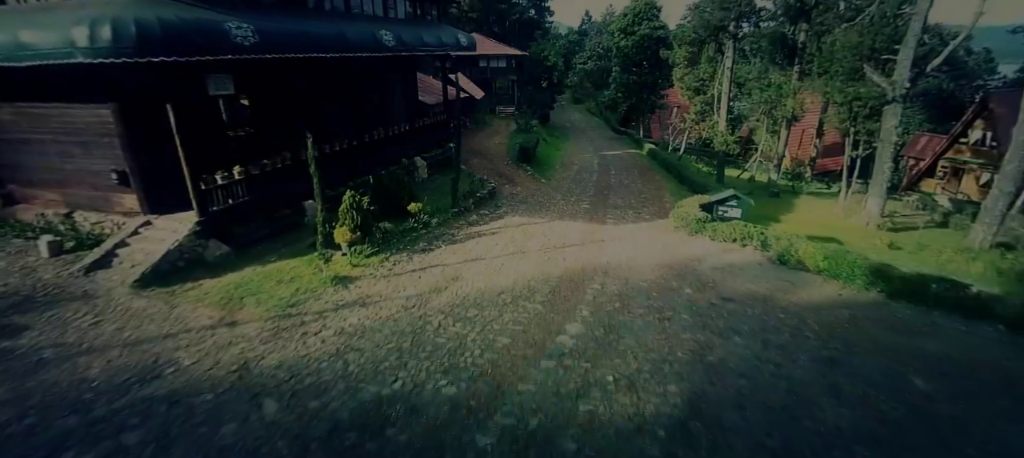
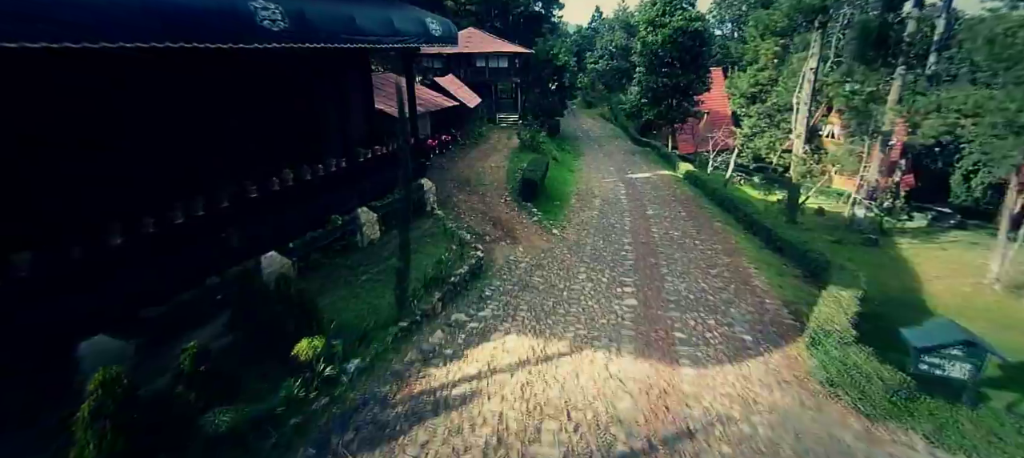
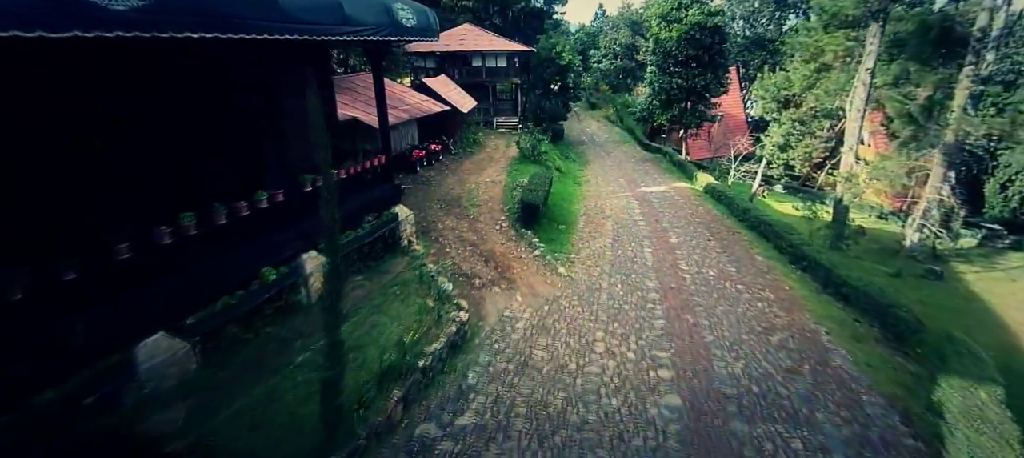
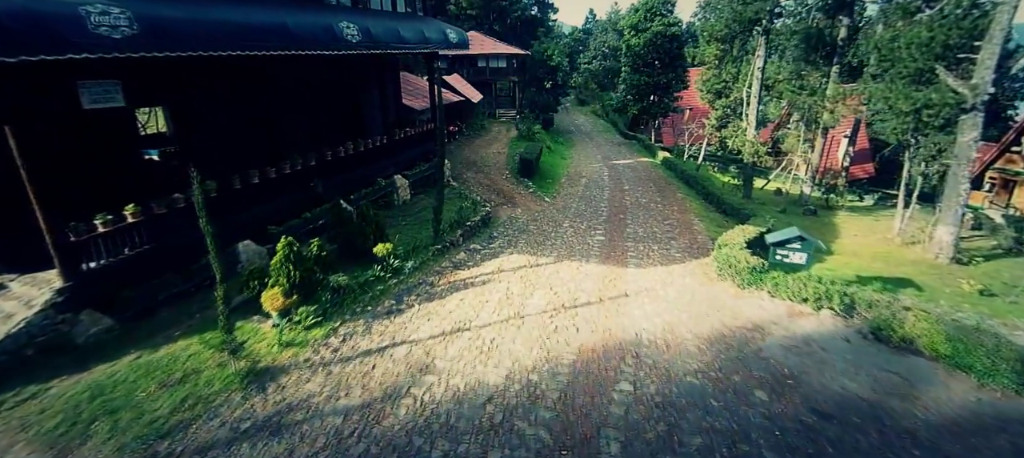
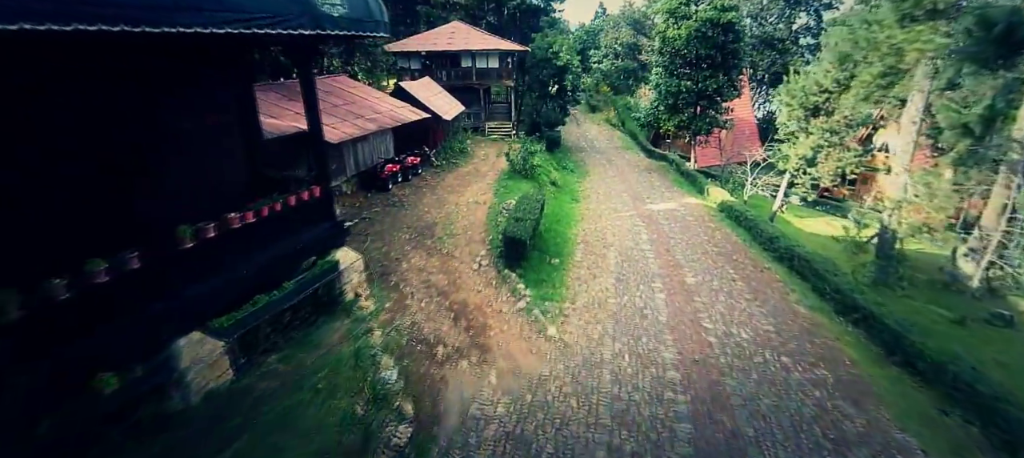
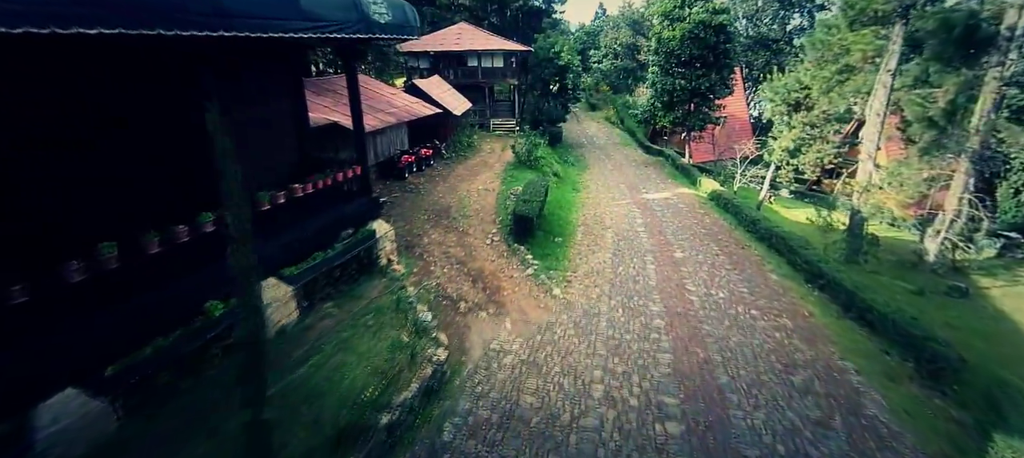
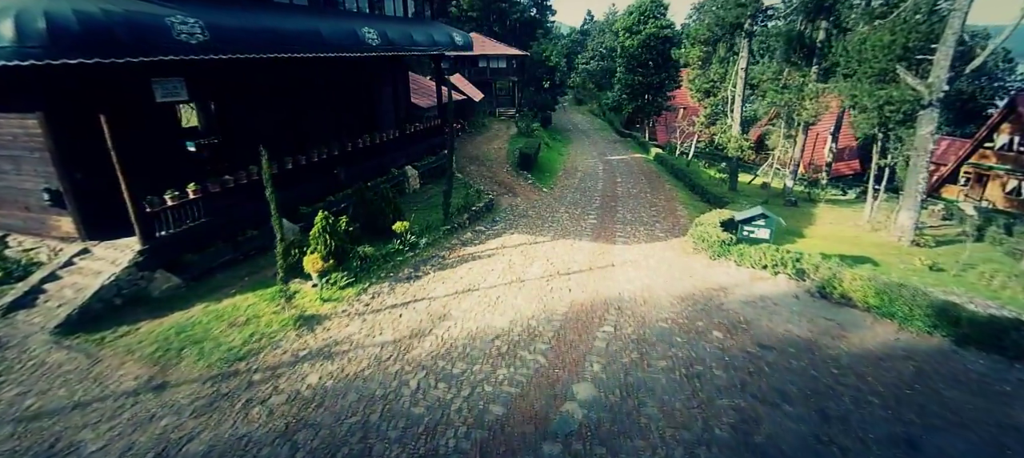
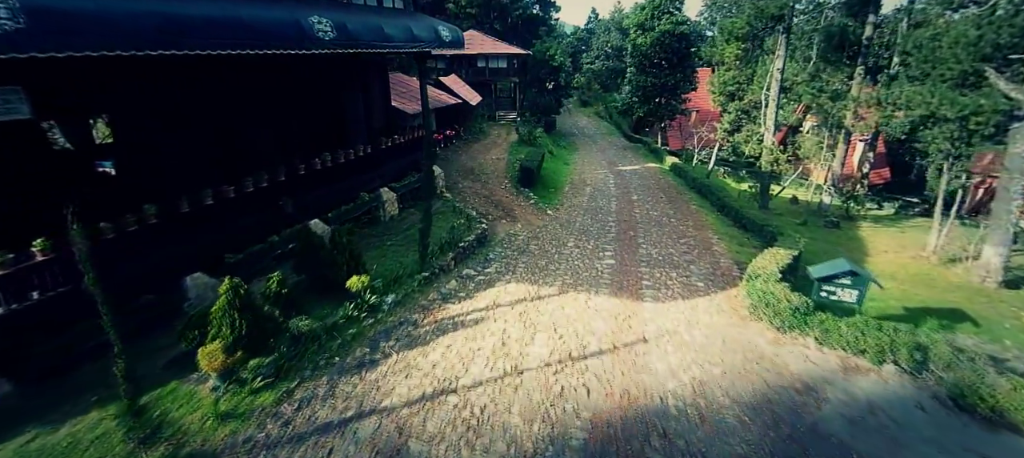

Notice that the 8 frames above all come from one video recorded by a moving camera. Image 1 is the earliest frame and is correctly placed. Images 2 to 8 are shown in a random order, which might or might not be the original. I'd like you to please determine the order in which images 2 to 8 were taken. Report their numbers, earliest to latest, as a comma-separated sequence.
7, 4, 8, 2, 3, 6, 5
